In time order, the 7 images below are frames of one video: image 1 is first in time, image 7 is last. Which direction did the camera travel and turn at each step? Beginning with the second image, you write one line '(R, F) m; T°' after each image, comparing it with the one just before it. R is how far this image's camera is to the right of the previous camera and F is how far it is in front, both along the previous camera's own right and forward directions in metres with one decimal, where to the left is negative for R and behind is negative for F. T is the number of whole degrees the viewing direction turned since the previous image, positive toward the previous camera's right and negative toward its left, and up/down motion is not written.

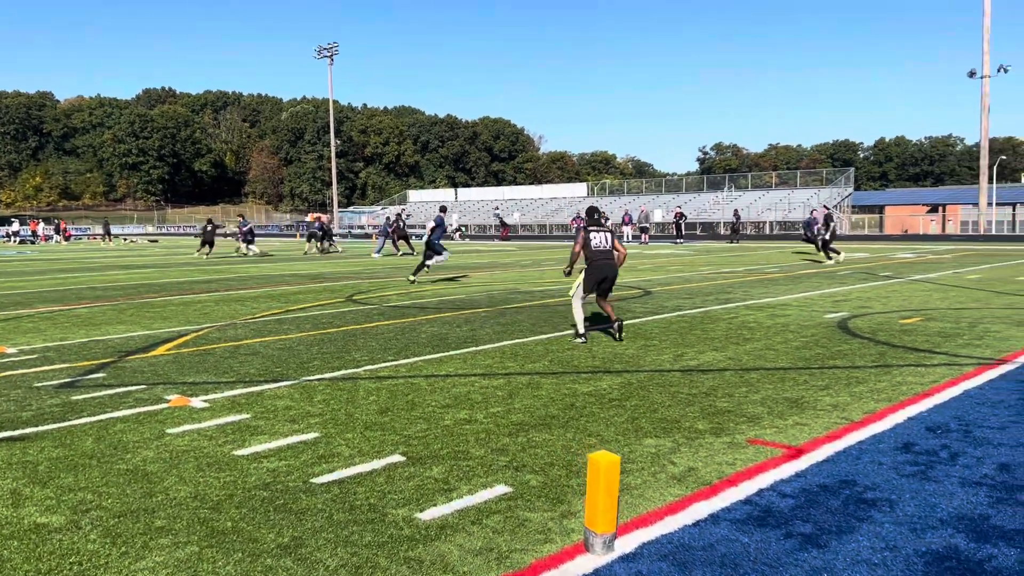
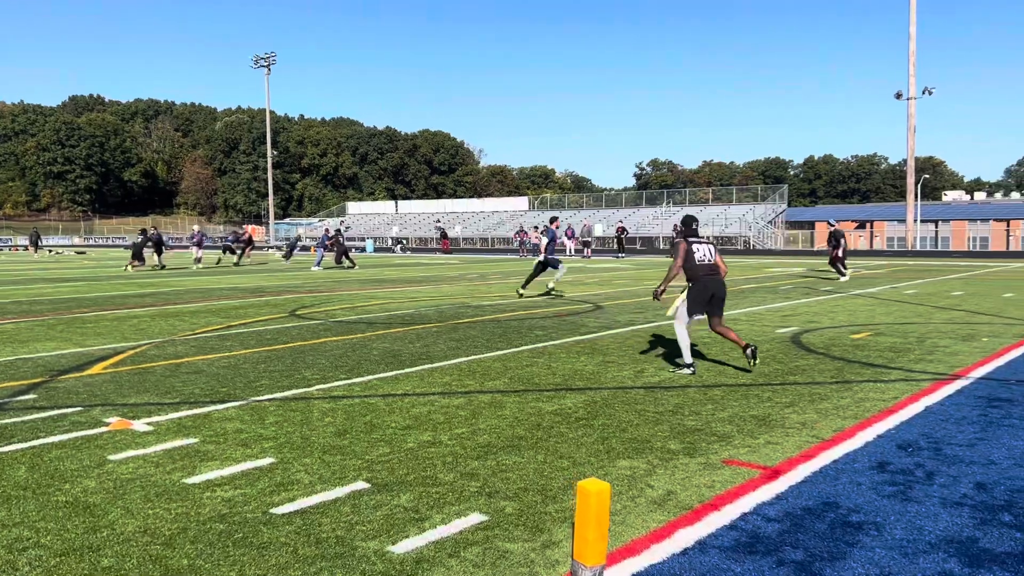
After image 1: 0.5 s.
(-0.2, +0.2) m; +4°
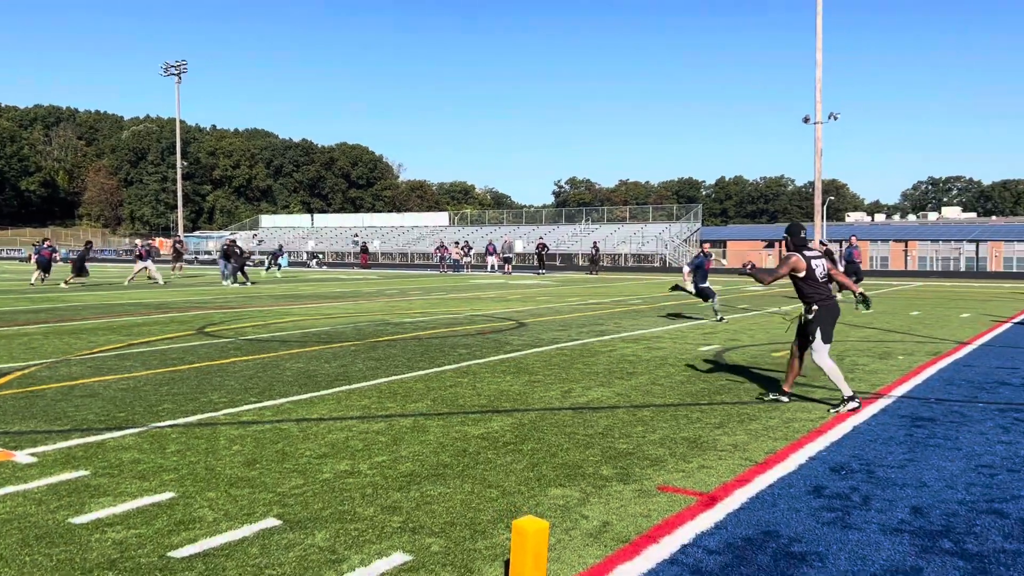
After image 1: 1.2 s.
(0.0, +0.2) m; +6°
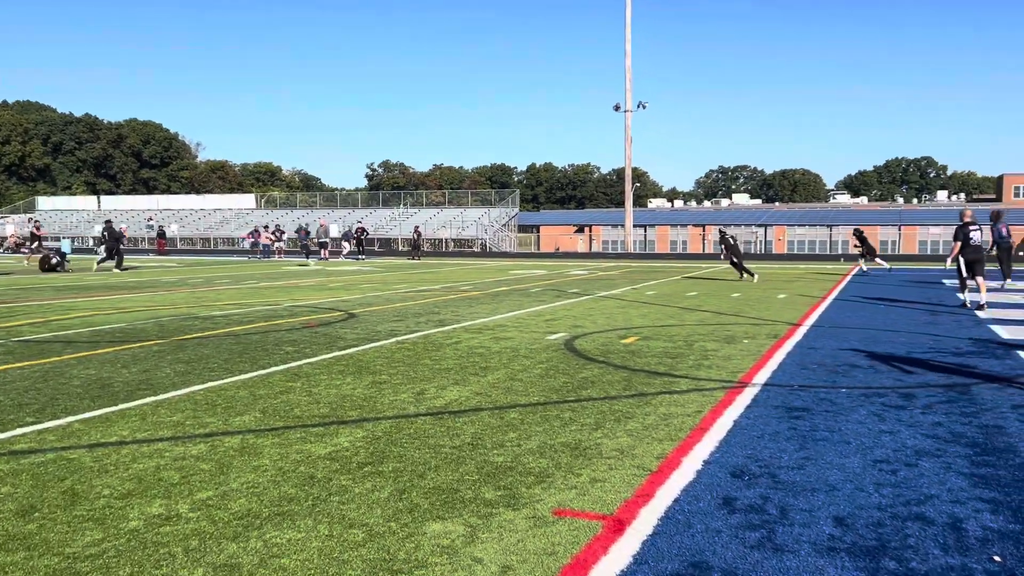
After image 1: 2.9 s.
(-0.2, +0.8) m; +13°
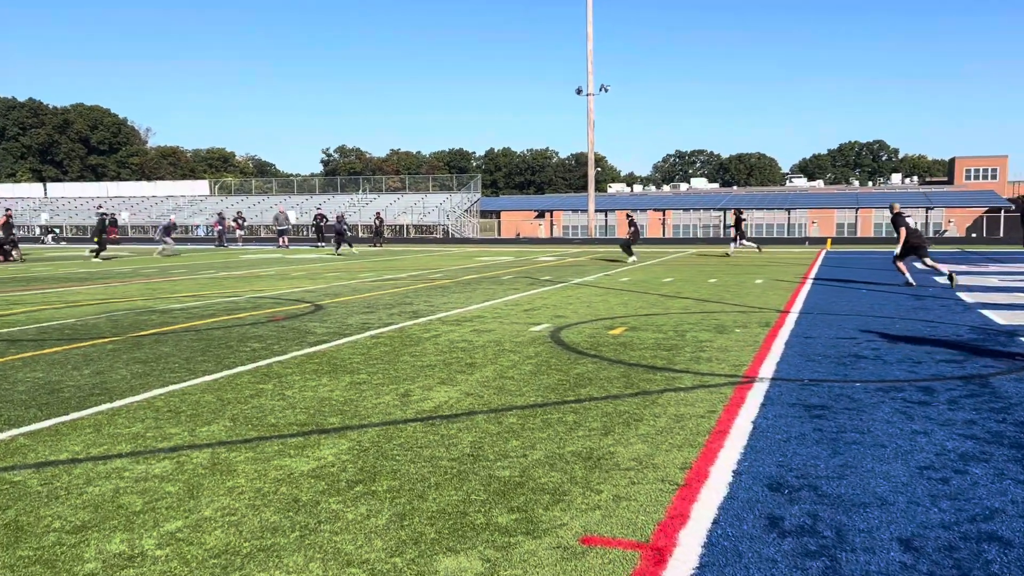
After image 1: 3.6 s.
(-0.2, +0.5) m; +3°
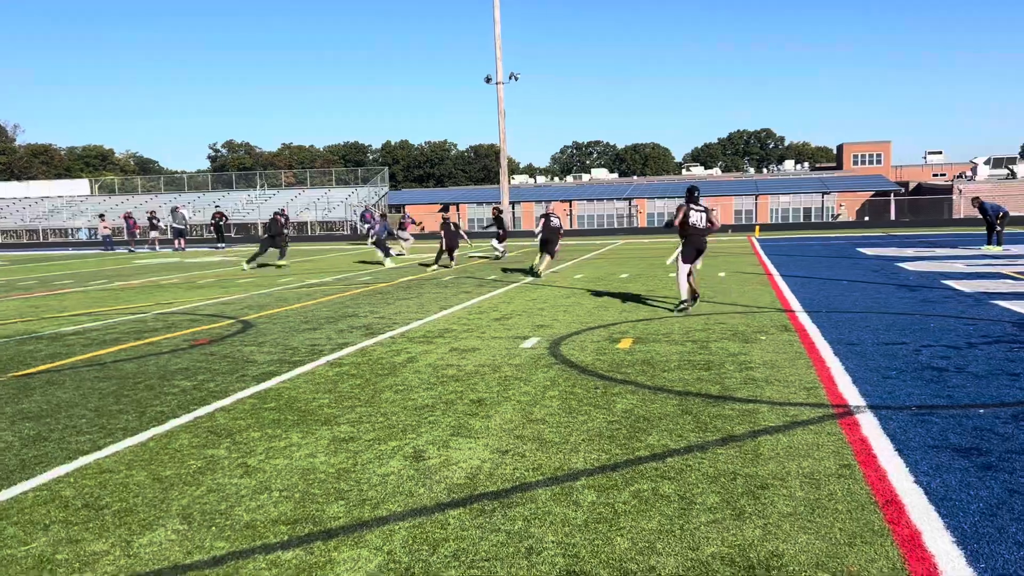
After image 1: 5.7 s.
(-0.7, +1.4) m; +7°
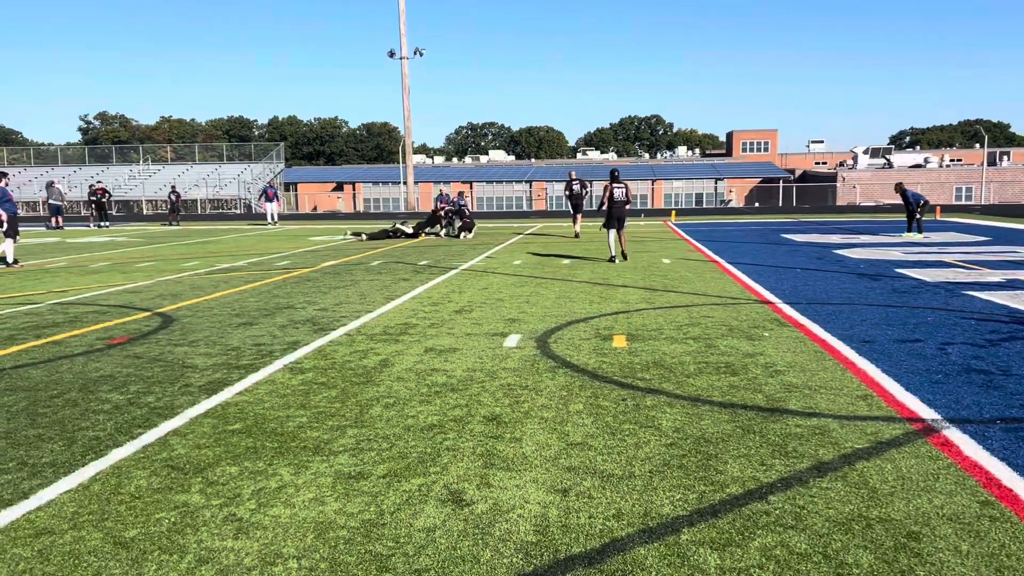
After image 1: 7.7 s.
(-0.7, +0.9) m; +7°
